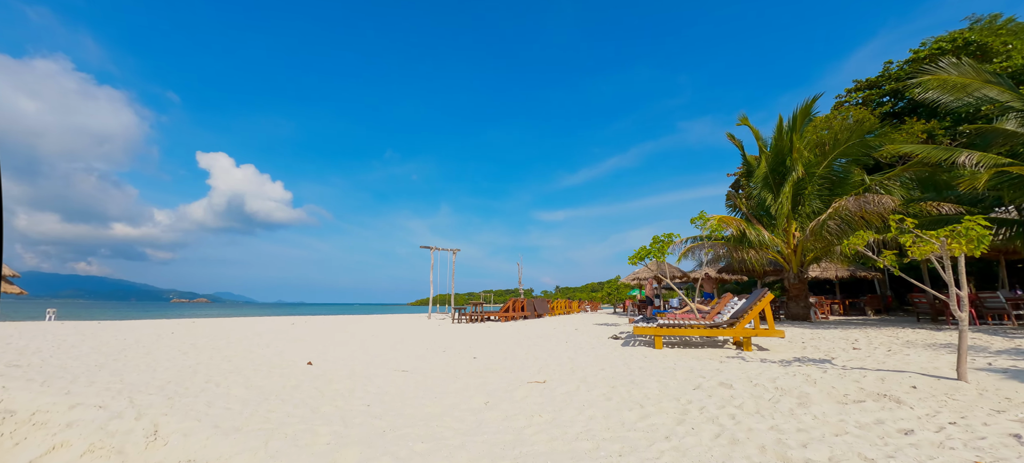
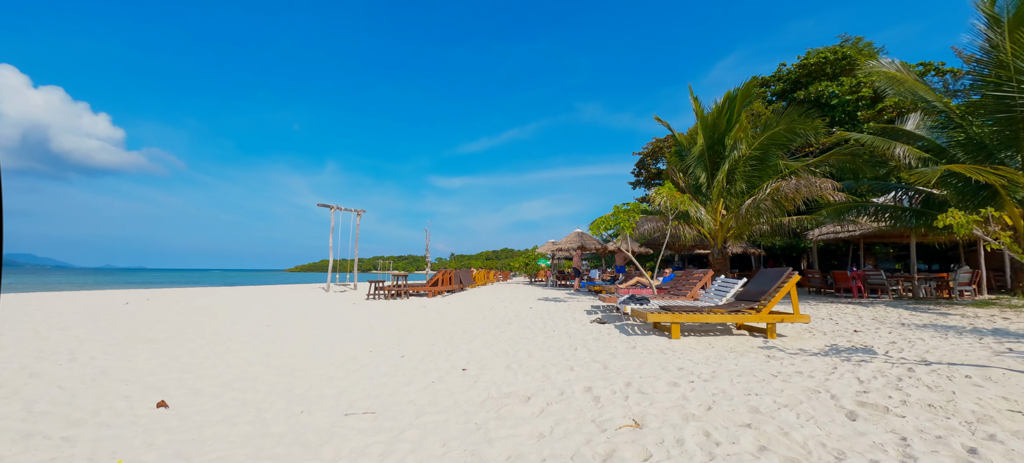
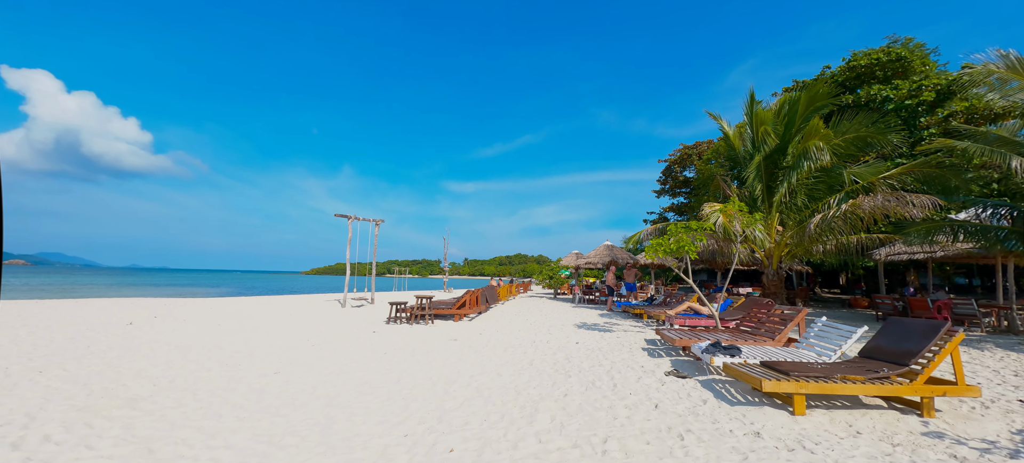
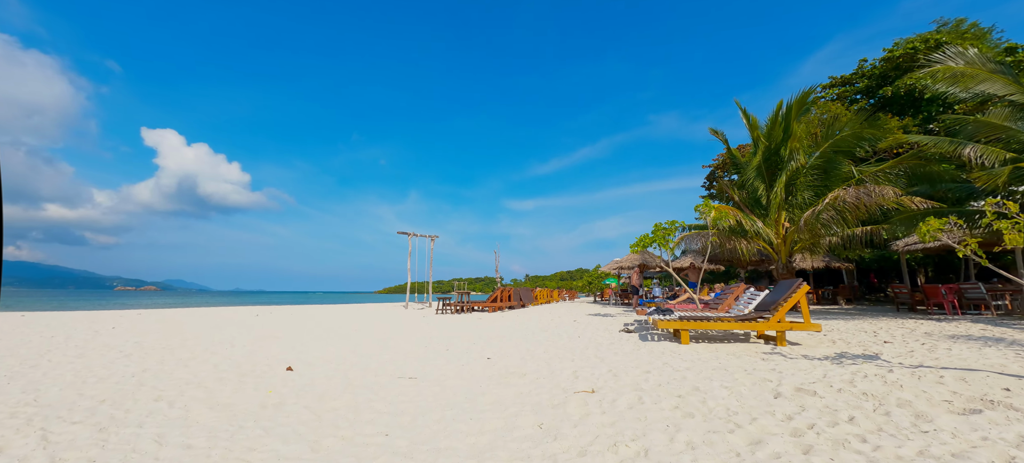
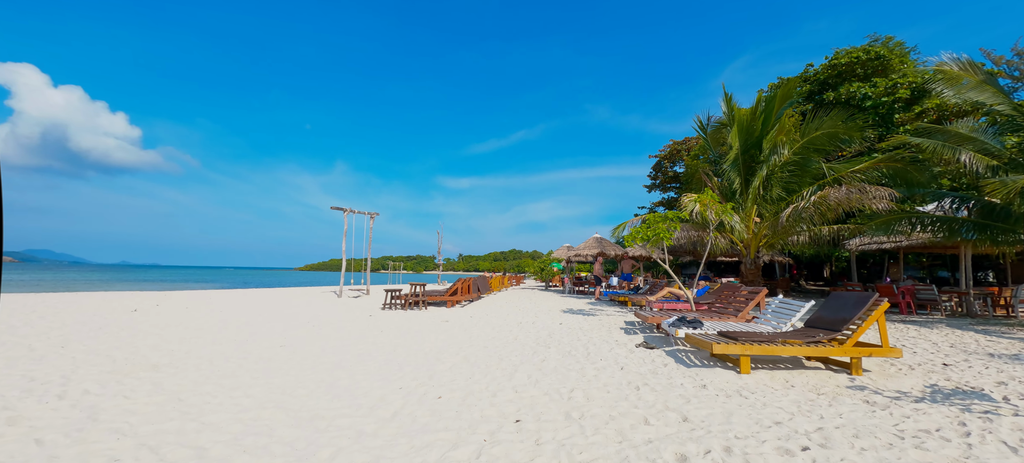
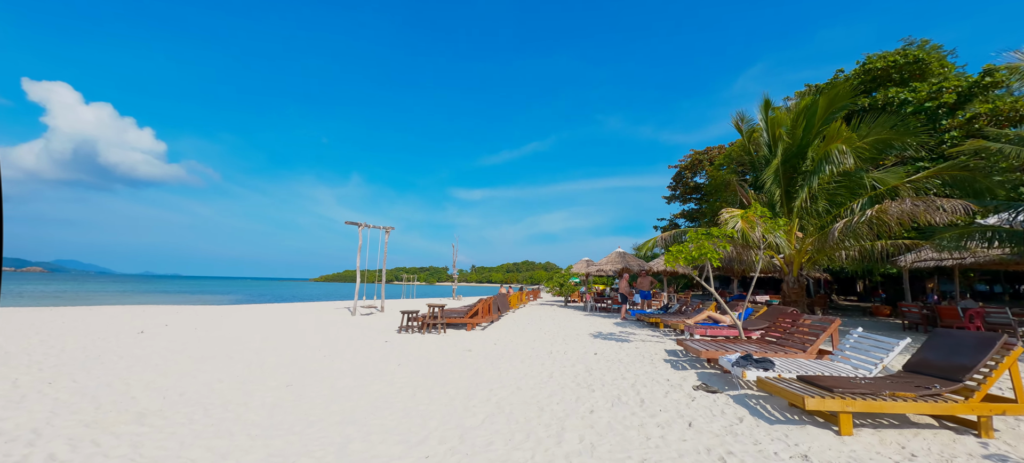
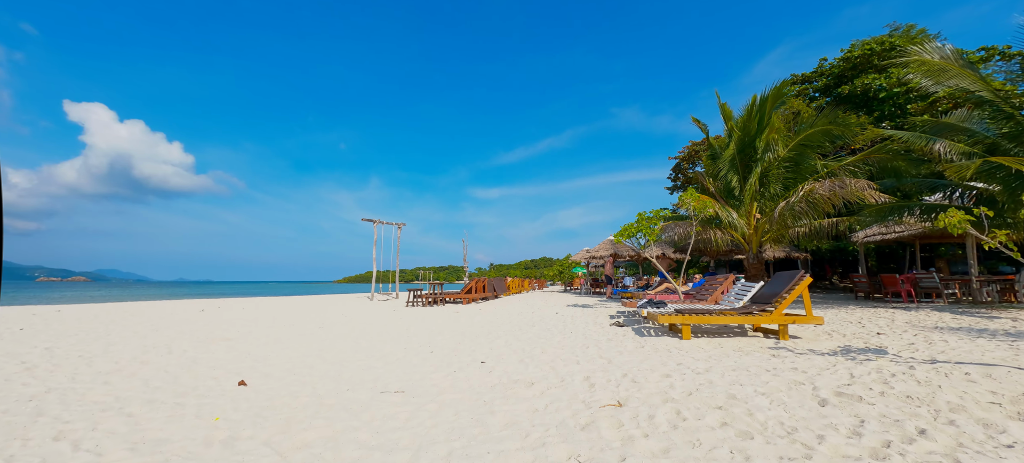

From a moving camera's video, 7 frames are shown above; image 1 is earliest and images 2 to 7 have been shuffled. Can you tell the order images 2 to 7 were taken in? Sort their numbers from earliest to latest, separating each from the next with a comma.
4, 7, 2, 5, 3, 6
